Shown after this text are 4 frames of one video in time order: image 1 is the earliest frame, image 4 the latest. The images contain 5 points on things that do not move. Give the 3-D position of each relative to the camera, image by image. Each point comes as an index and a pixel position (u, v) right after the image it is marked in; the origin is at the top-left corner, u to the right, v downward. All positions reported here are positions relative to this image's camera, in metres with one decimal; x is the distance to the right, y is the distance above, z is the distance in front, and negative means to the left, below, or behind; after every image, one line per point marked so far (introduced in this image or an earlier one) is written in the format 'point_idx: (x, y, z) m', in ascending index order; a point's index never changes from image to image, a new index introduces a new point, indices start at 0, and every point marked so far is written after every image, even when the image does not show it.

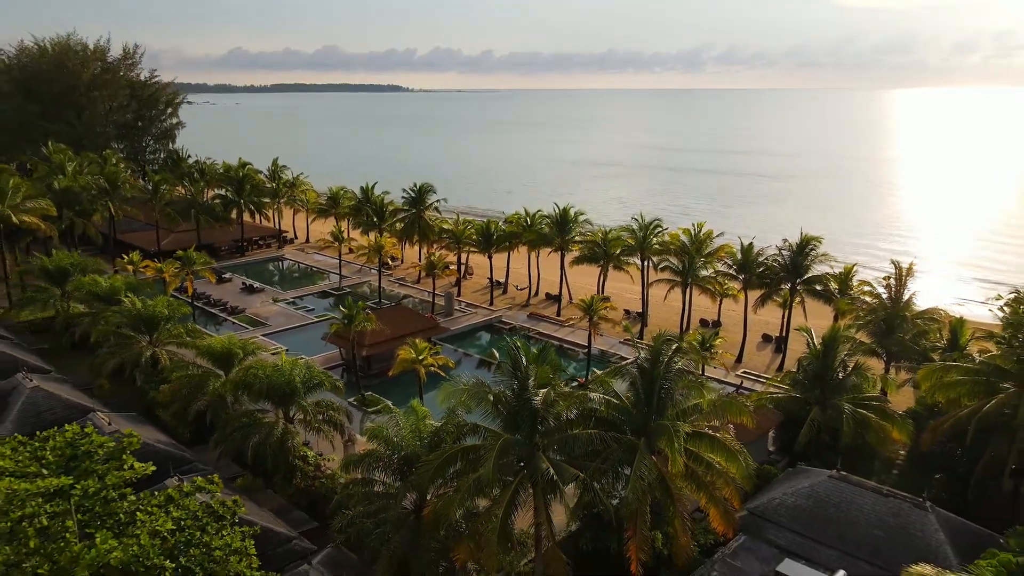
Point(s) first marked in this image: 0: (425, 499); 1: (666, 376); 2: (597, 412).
0: (-1.9, -4.6, +14.7) m
1: (+3.2, -1.8, +13.9) m
2: (+1.8, -2.6, +14.3) m
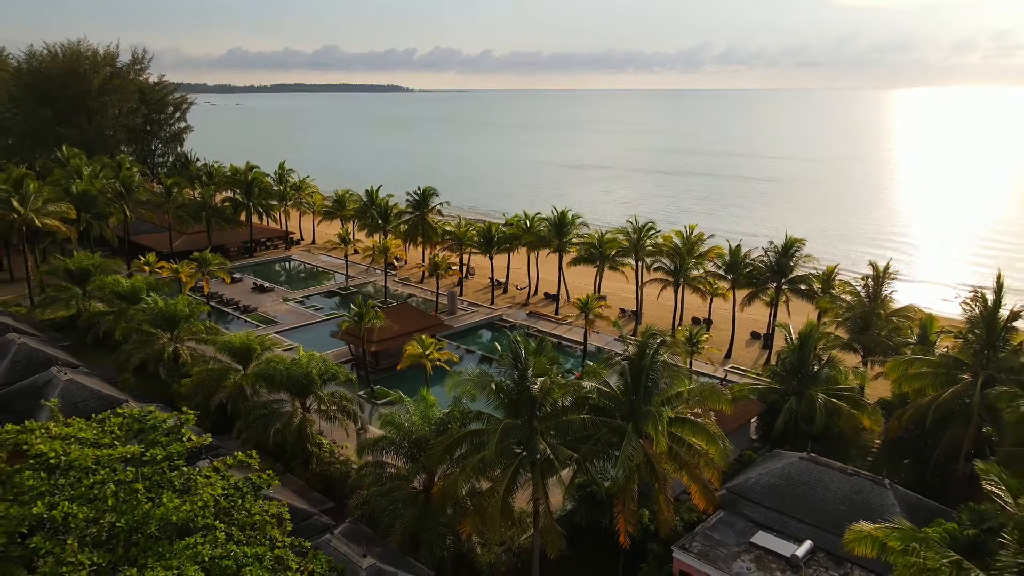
0: (-1.9, -4.6, +16.1) m
1: (+3.2, -1.8, +15.4) m
2: (+1.8, -2.6, +15.8) m
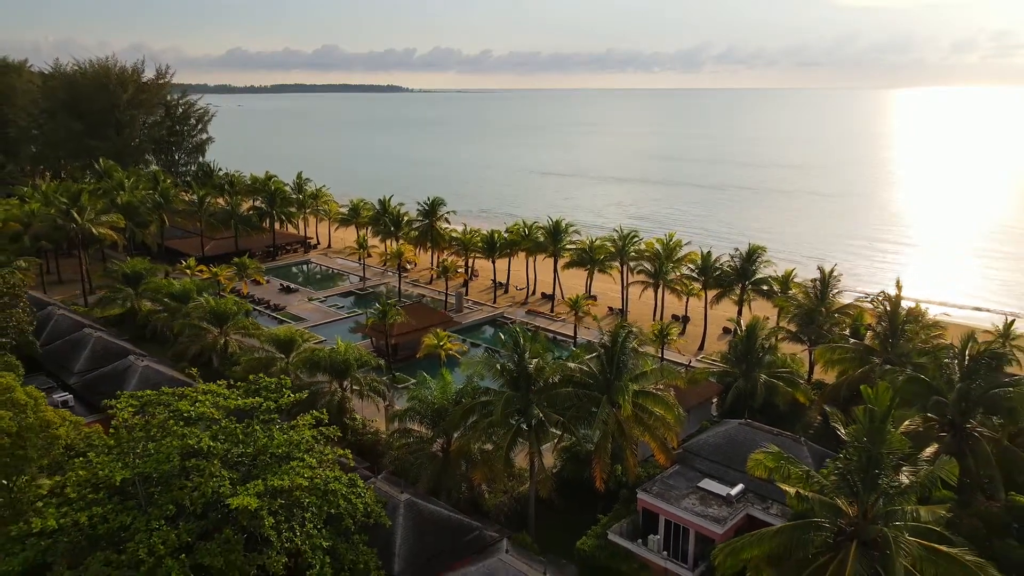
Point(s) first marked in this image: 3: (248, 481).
0: (-1.9, -4.6, +20.5) m
1: (+3.2, -1.9, +19.7) m
2: (+1.9, -2.7, +20.2) m
3: (-5.4, -4.0, +13.8) m
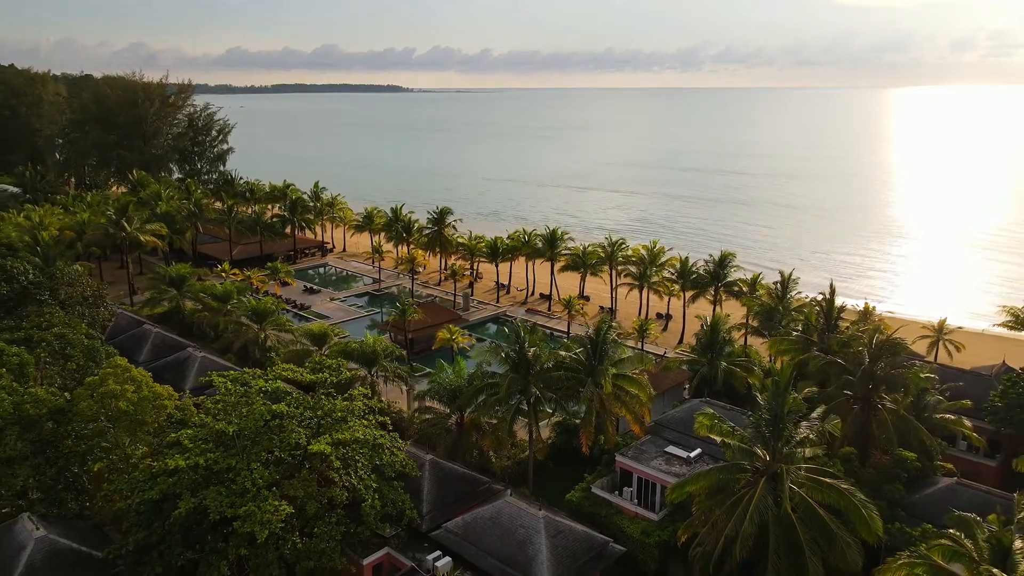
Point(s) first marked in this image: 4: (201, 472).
0: (-1.8, -4.7, +25.0) m
1: (+3.3, -2.0, +24.3) m
2: (+2.0, -2.8, +24.7) m
3: (-5.3, -4.0, +18.3) m
4: (-7.9, -4.7, +17.2) m
